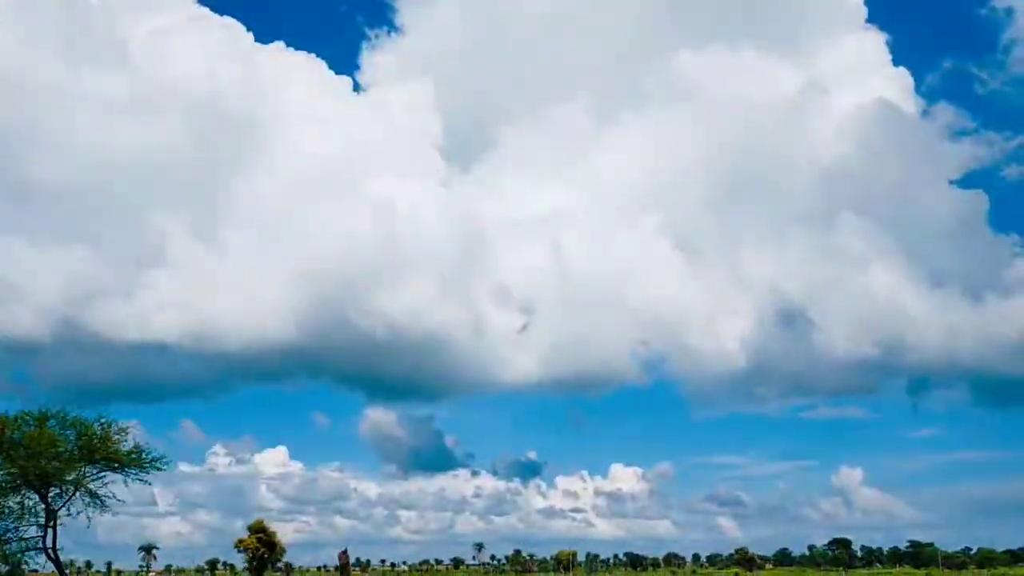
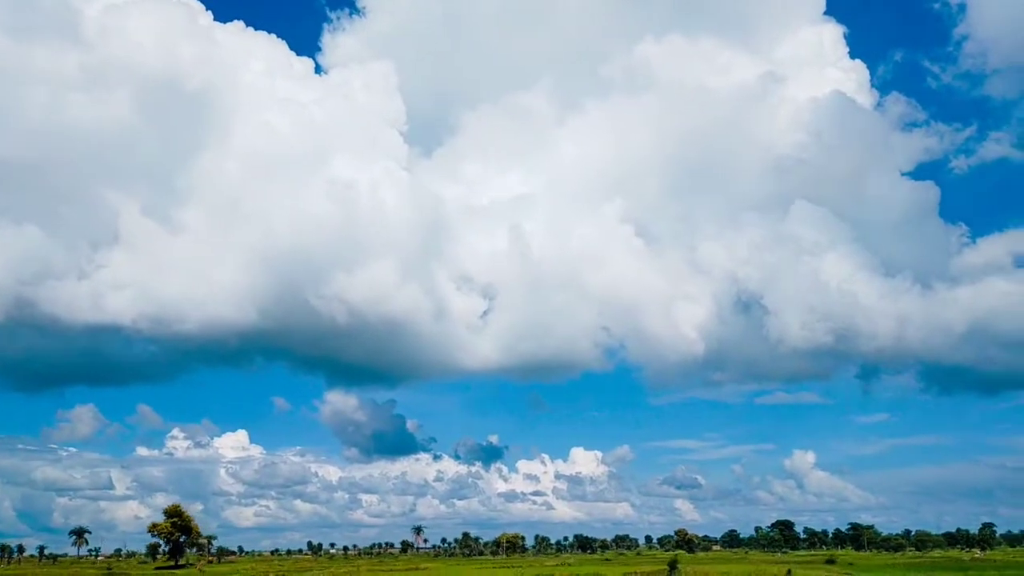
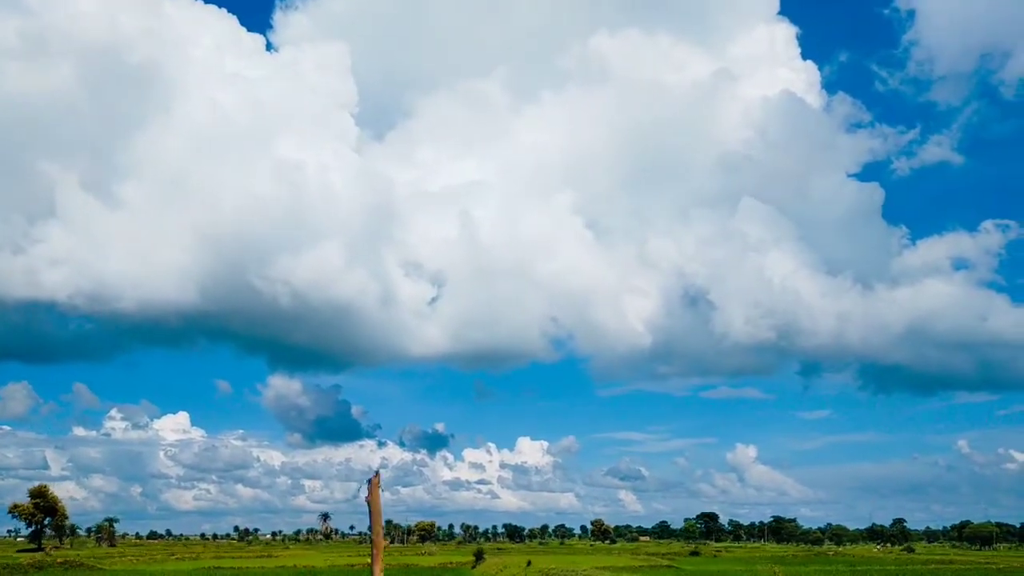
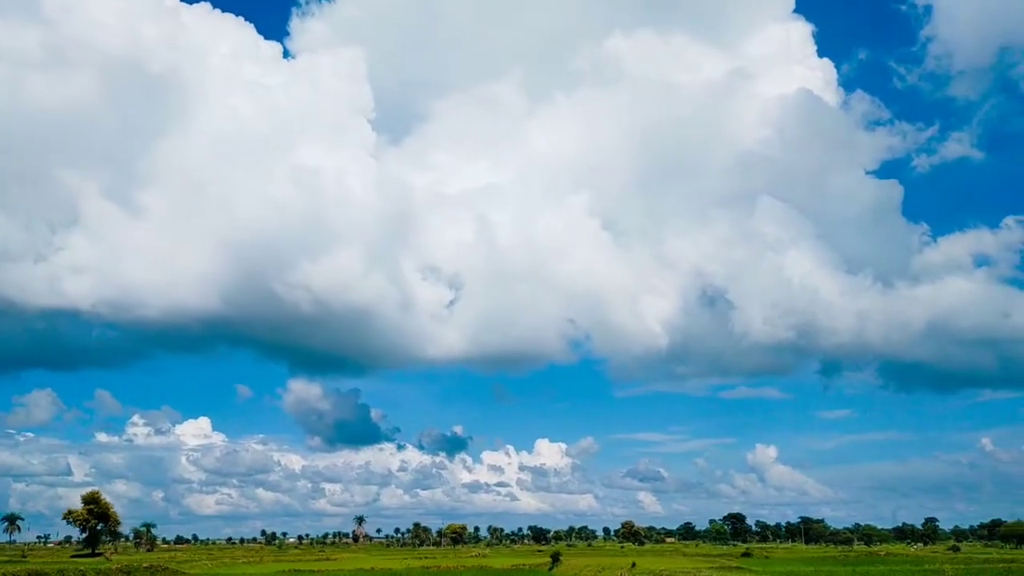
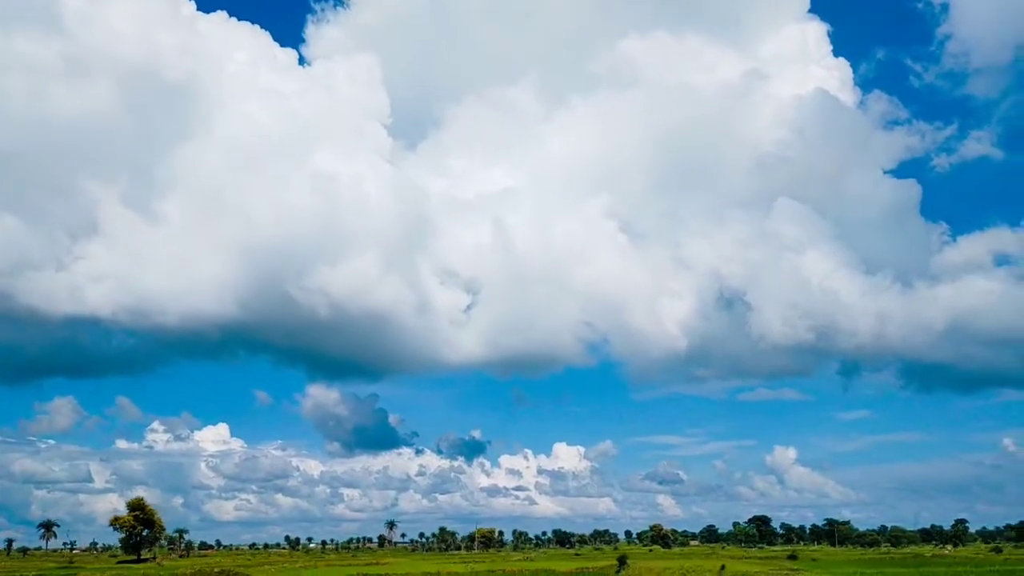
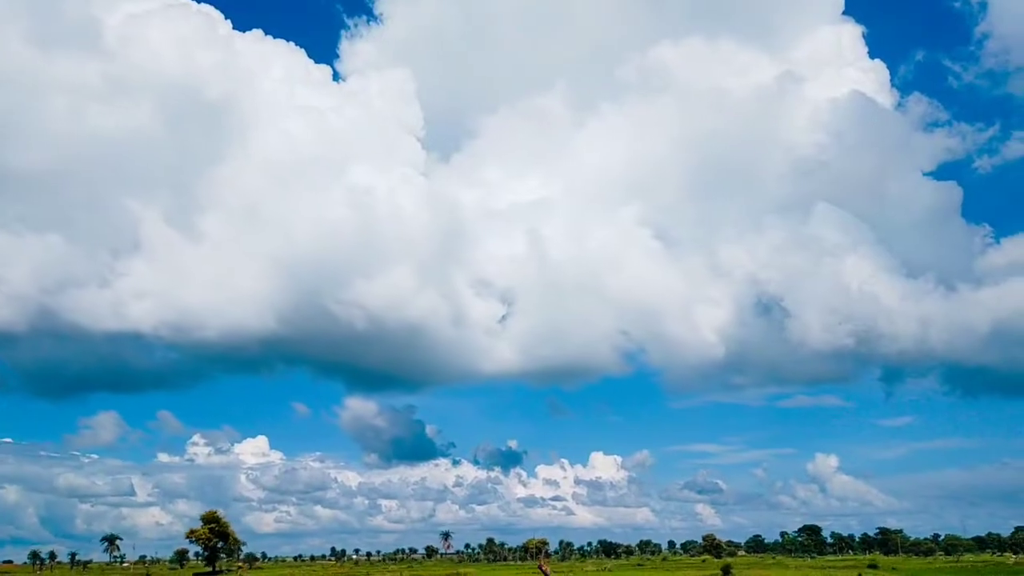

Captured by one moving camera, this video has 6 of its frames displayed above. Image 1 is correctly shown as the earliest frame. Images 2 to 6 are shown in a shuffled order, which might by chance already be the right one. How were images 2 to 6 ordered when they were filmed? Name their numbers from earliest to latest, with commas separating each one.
6, 2, 5, 4, 3
